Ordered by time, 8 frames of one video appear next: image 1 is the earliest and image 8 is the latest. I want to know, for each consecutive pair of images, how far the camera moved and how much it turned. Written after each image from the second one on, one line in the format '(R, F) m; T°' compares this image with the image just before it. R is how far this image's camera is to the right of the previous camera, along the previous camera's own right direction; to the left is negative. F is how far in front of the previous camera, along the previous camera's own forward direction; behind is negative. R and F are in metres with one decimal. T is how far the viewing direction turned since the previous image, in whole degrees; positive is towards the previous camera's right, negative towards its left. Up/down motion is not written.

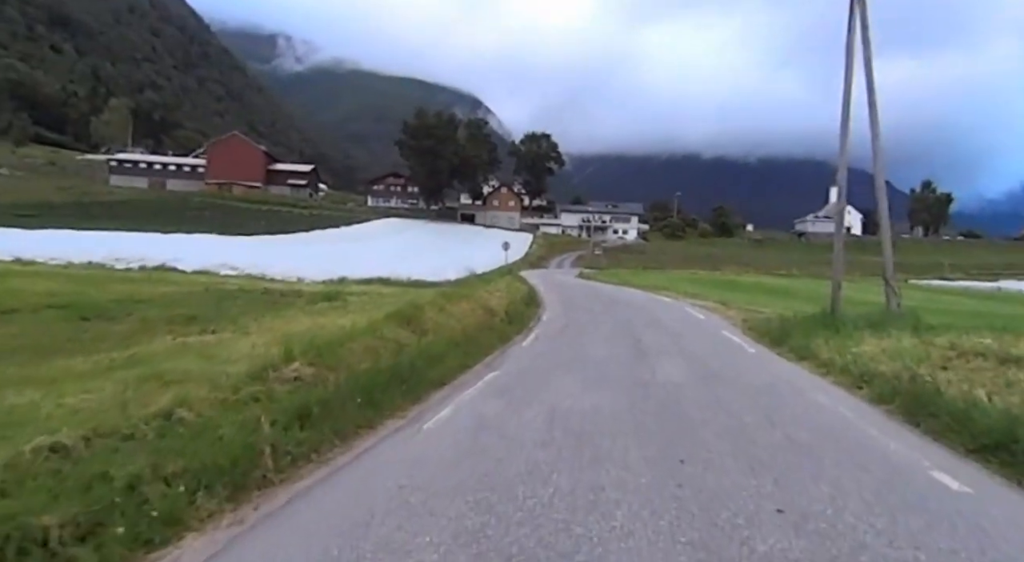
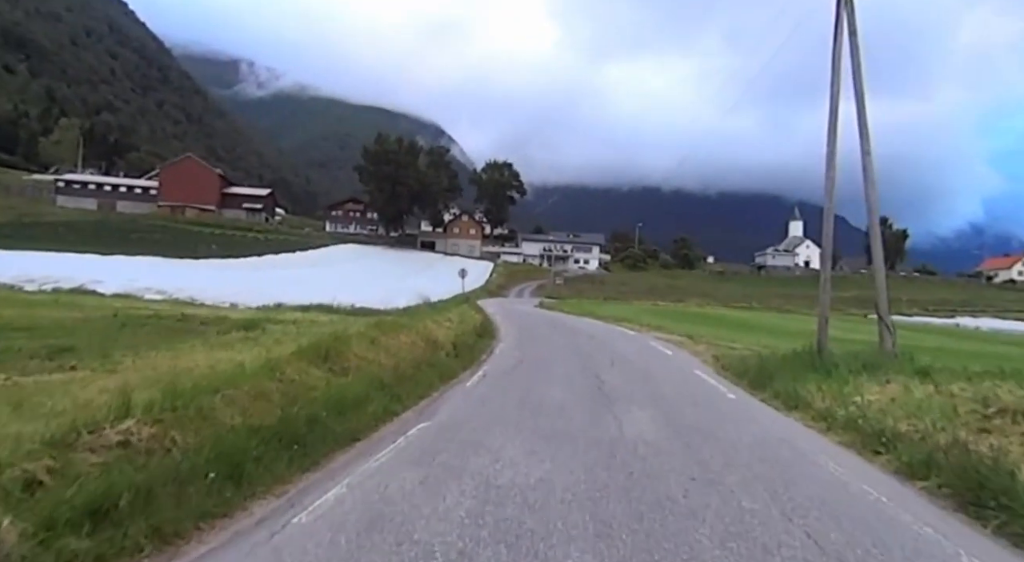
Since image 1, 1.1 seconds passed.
(+0.5, +2.3) m; +3°
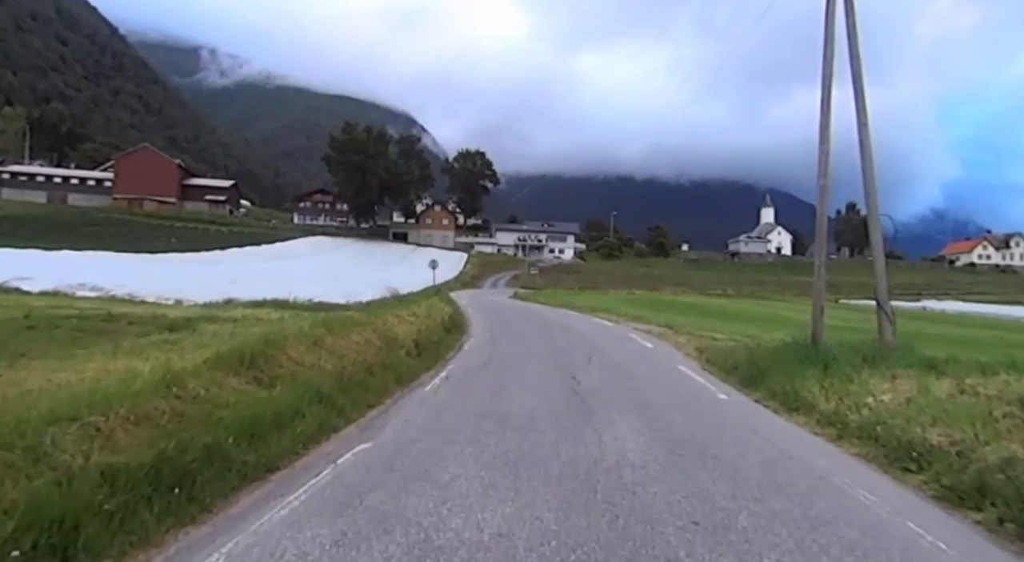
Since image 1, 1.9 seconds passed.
(+0.3, +1.7) m; +3°
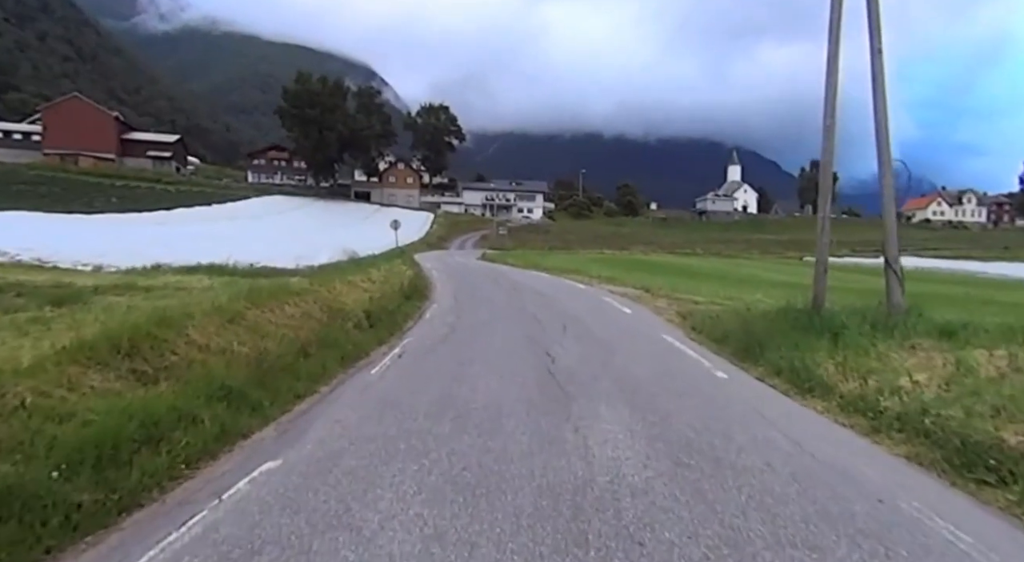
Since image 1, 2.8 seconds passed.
(+0.1, +2.0) m; +3°
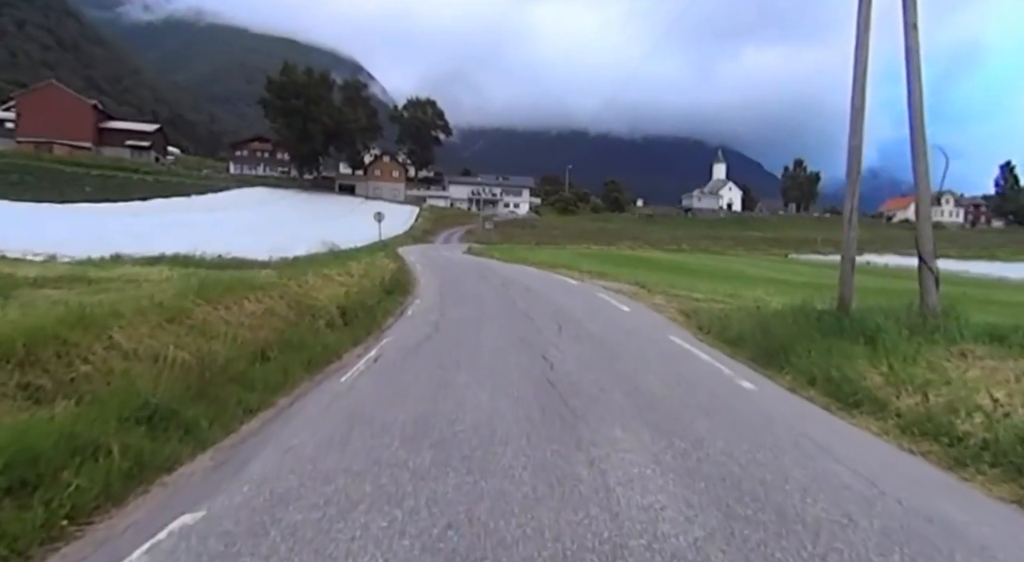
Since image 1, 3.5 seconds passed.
(-0.1, +1.5) m; +1°
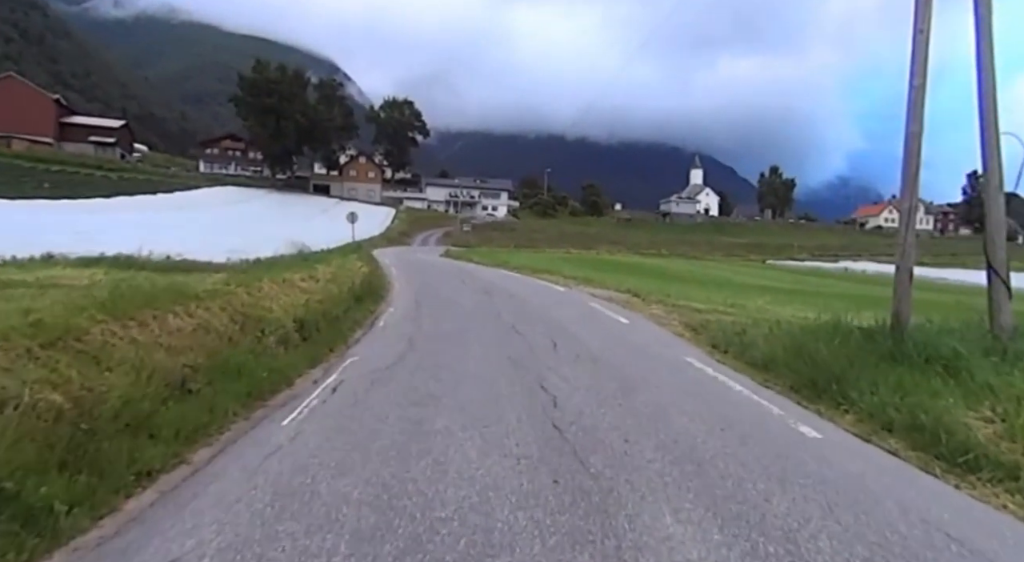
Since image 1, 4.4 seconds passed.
(-0.2, +2.0) m; +2°
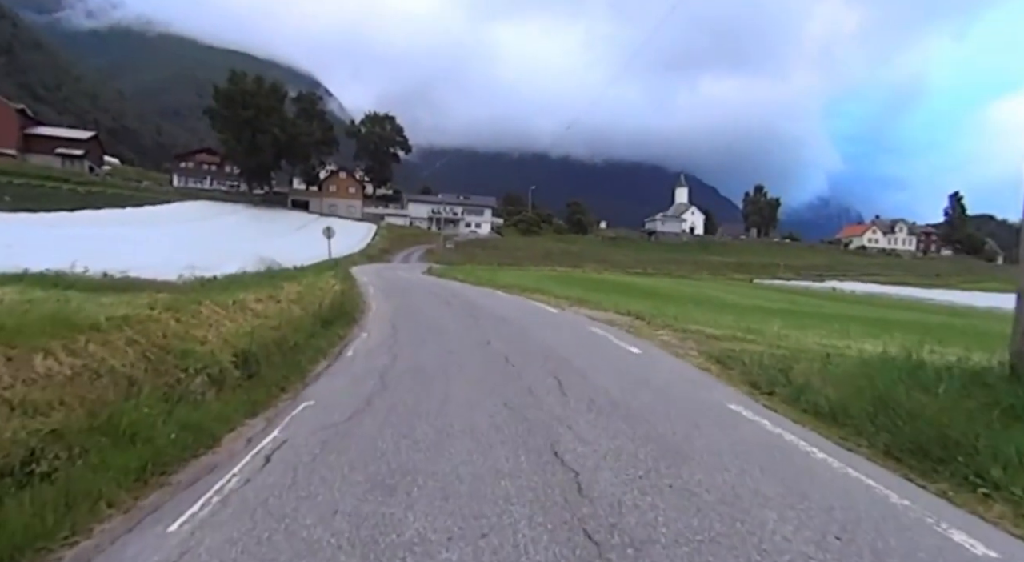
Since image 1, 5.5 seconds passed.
(-0.2, +2.3) m; +2°
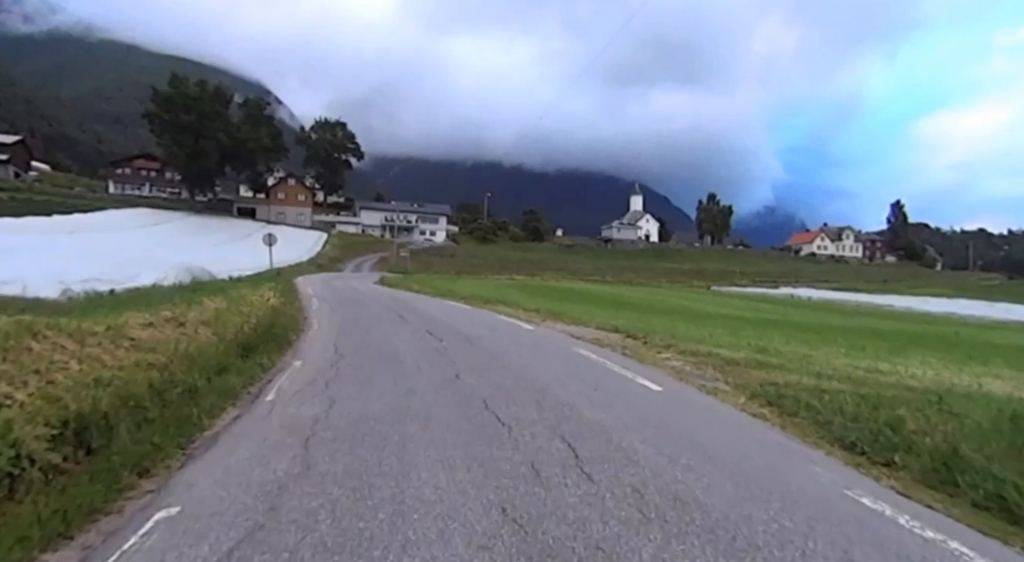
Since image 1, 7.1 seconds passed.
(-0.4, +3.4) m; +4°
